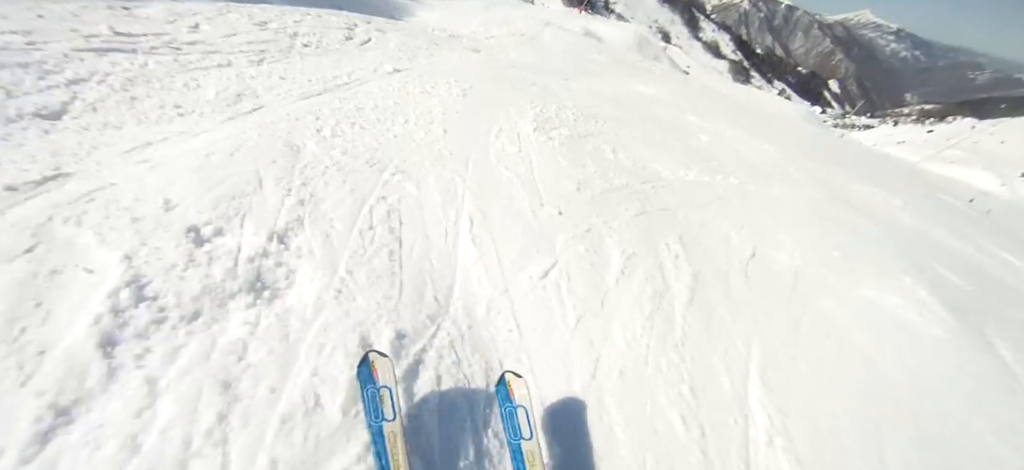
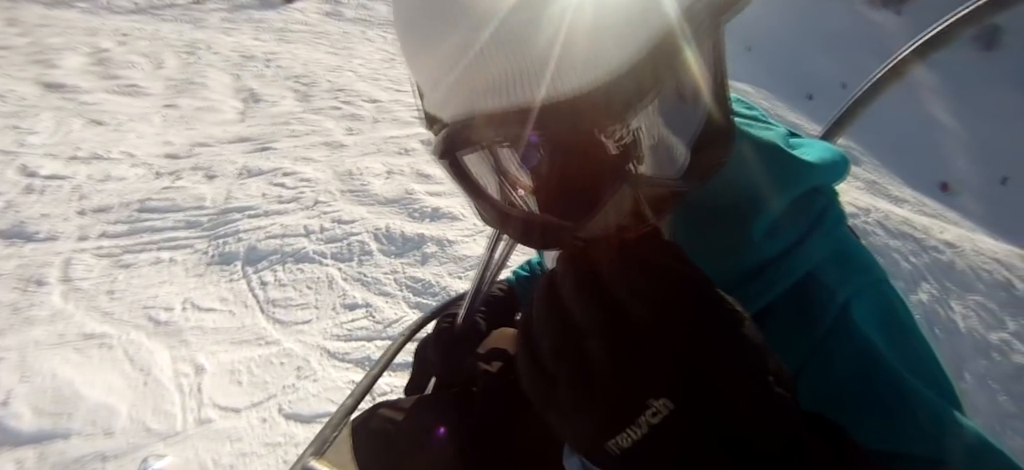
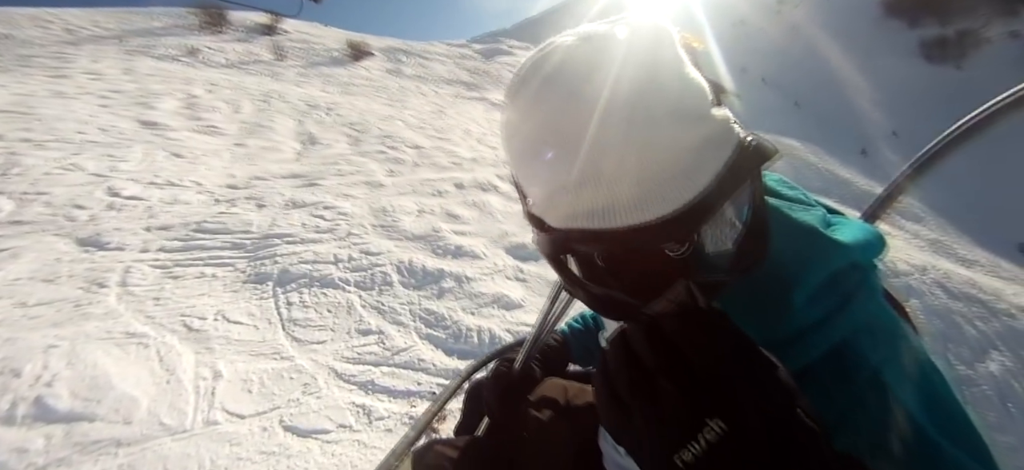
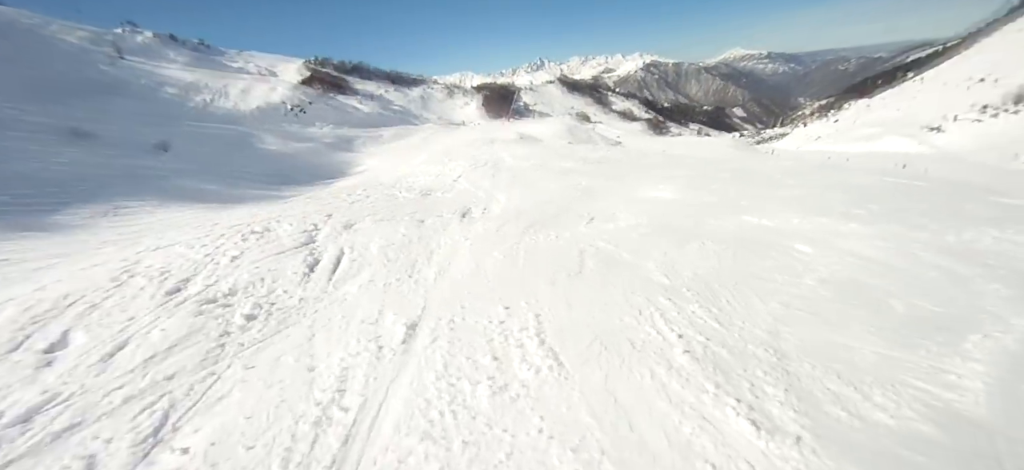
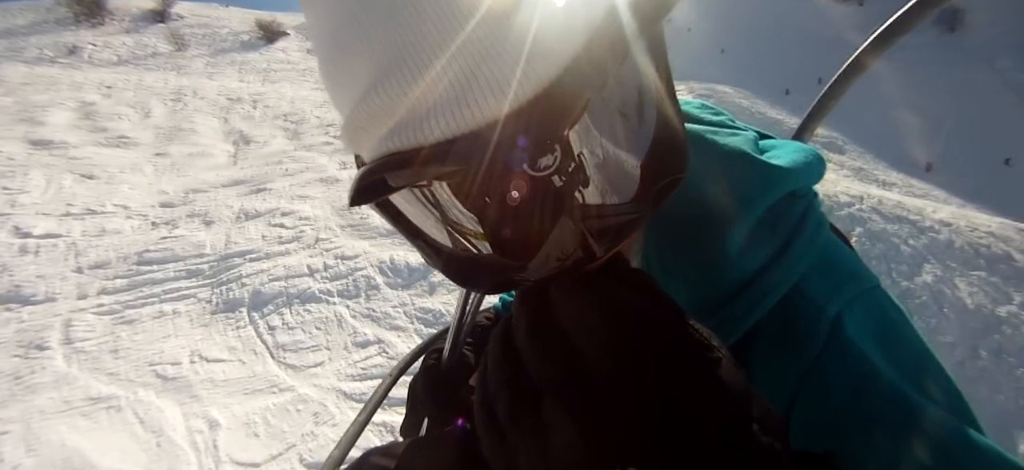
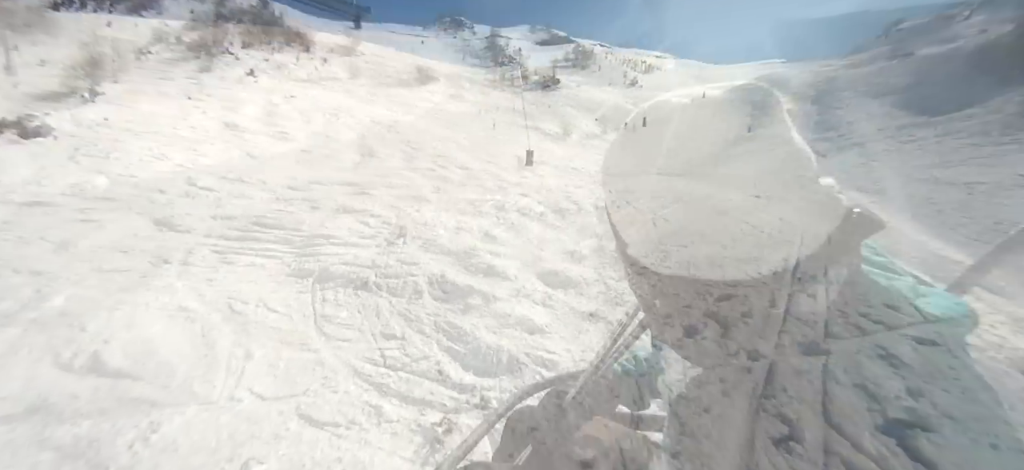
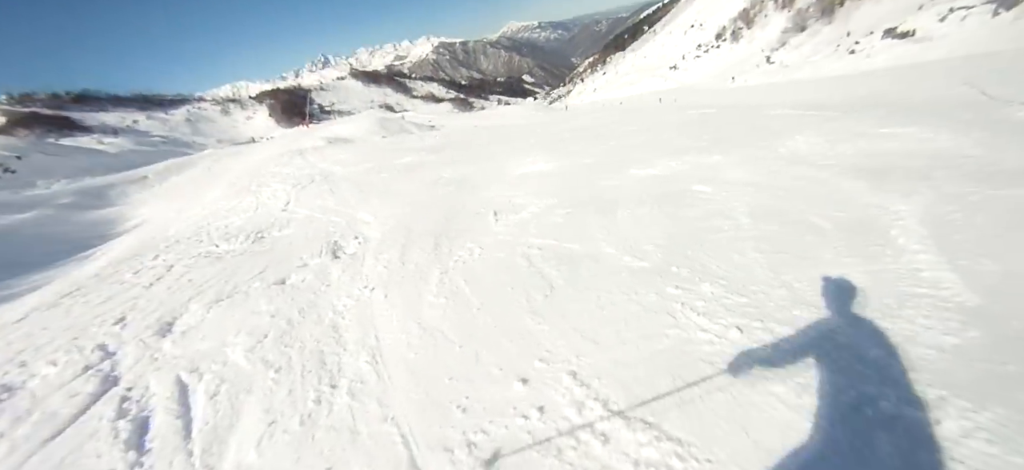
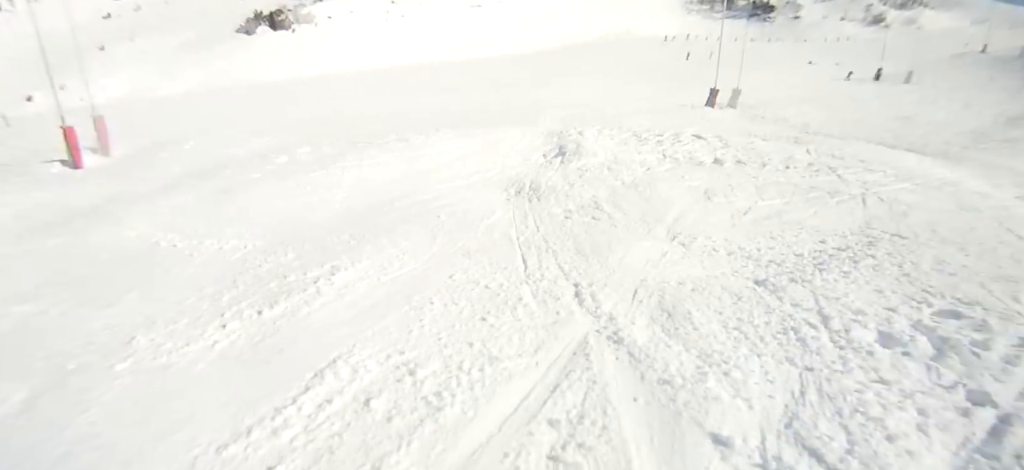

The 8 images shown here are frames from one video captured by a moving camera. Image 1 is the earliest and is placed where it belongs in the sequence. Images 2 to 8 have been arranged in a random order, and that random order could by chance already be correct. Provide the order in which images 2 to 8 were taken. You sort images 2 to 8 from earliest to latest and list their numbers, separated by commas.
4, 7, 8, 6, 3, 2, 5
